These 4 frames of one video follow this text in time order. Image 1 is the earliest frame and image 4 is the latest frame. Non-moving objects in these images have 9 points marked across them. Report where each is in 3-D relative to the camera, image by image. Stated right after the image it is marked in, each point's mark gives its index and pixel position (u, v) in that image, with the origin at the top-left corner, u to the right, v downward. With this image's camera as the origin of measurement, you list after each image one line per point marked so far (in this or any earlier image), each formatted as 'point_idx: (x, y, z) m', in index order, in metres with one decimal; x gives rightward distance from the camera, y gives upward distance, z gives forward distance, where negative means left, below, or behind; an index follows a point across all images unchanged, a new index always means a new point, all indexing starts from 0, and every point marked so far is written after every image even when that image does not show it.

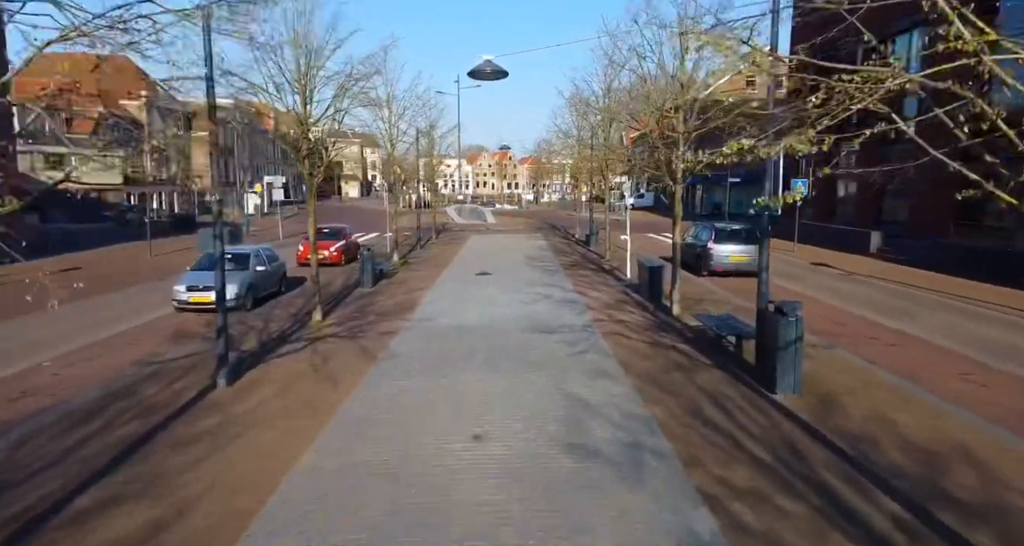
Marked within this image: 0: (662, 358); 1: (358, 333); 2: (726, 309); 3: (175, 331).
0: (+2.2, -1.3, +9.1) m
1: (-2.7, -1.1, +11.1) m
2: (+4.2, -0.7, +12.5) m
3: (-6.3, -1.1, +11.6) m
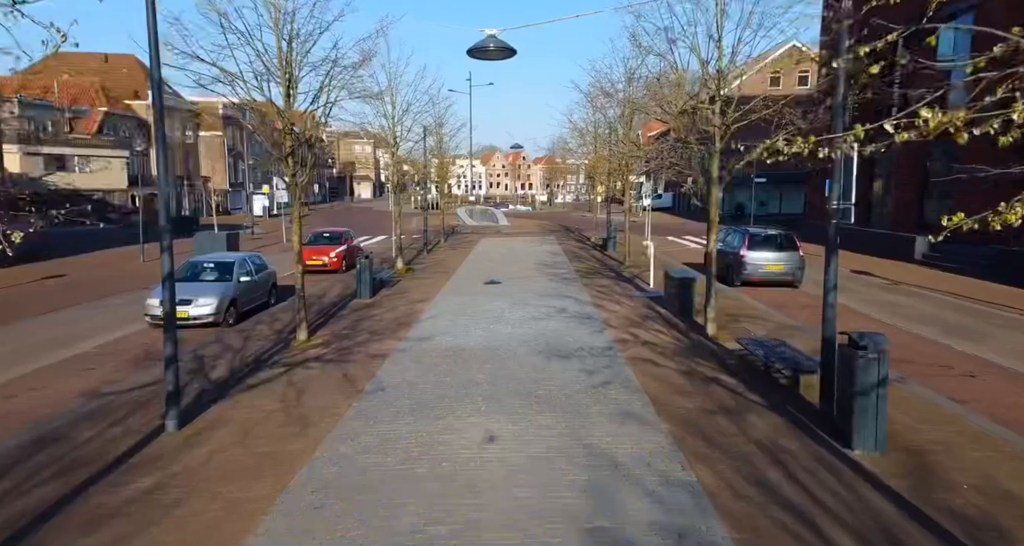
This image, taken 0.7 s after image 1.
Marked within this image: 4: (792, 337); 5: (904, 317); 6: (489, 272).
0: (+2.3, -1.5, +7.6) m
1: (-2.6, -1.3, +9.7) m
2: (+4.4, -1.0, +10.9) m
3: (-6.1, -1.3, +10.3) m
4: (+4.6, -1.1, +10.3) m
5: (+8.0, -0.9, +12.8) m
6: (-0.7, 0.0, +18.9) m
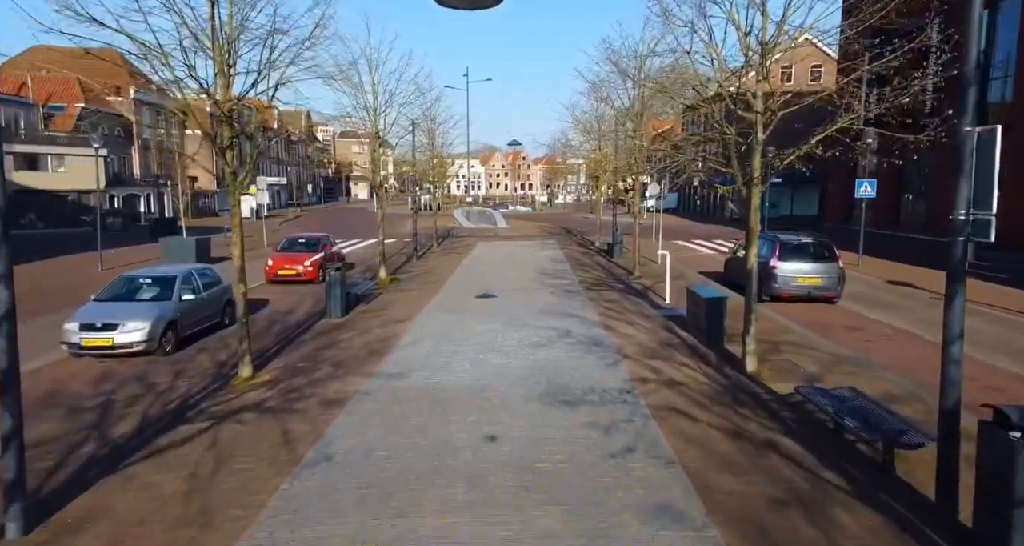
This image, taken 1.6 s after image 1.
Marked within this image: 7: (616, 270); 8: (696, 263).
0: (+2.2, -1.8, +5.6) m
1: (-2.7, -1.6, +7.6) m
2: (+4.3, -1.3, +8.9) m
3: (-6.2, -1.6, +8.3) m
4: (+4.5, -1.4, +8.3) m
5: (+7.9, -1.2, +10.8) m
6: (-0.8, -0.2, +16.9) m
7: (+3.0, +0.1, +18.1) m
8: (+5.6, +0.3, +19.2) m
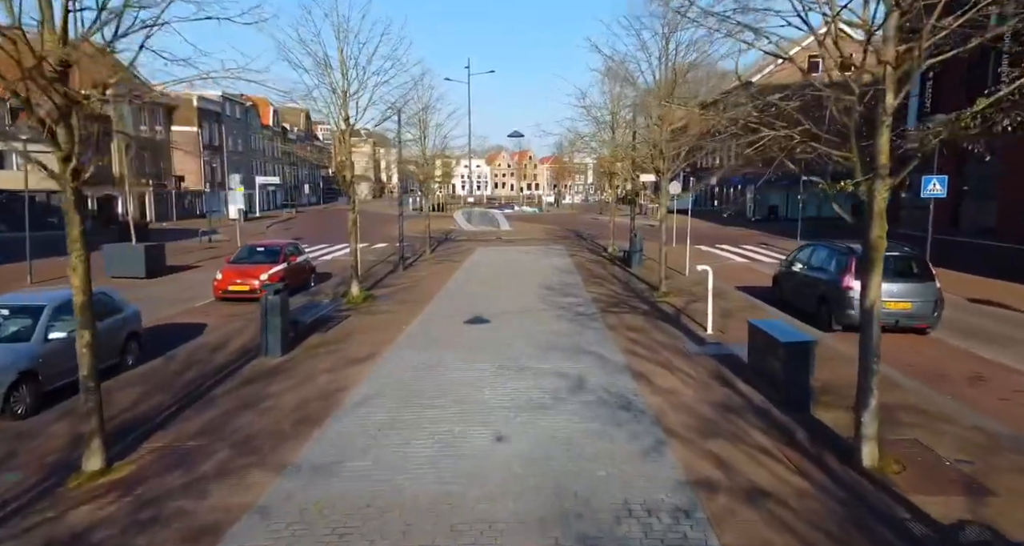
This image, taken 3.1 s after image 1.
0: (+2.0, -2.1, +2.6) m
1: (-2.8, -1.9, +4.7) m
2: (+4.2, -1.6, +5.8) m
3: (-6.3, -2.0, +5.4) m
4: (+4.4, -1.7, +5.3) m
5: (+7.8, -1.5, +7.7) m
6: (-0.8, -0.6, +13.9) m
7: (+3.0, -0.3, +15.1) m
8: (+5.6, -0.1, +16.2) m
